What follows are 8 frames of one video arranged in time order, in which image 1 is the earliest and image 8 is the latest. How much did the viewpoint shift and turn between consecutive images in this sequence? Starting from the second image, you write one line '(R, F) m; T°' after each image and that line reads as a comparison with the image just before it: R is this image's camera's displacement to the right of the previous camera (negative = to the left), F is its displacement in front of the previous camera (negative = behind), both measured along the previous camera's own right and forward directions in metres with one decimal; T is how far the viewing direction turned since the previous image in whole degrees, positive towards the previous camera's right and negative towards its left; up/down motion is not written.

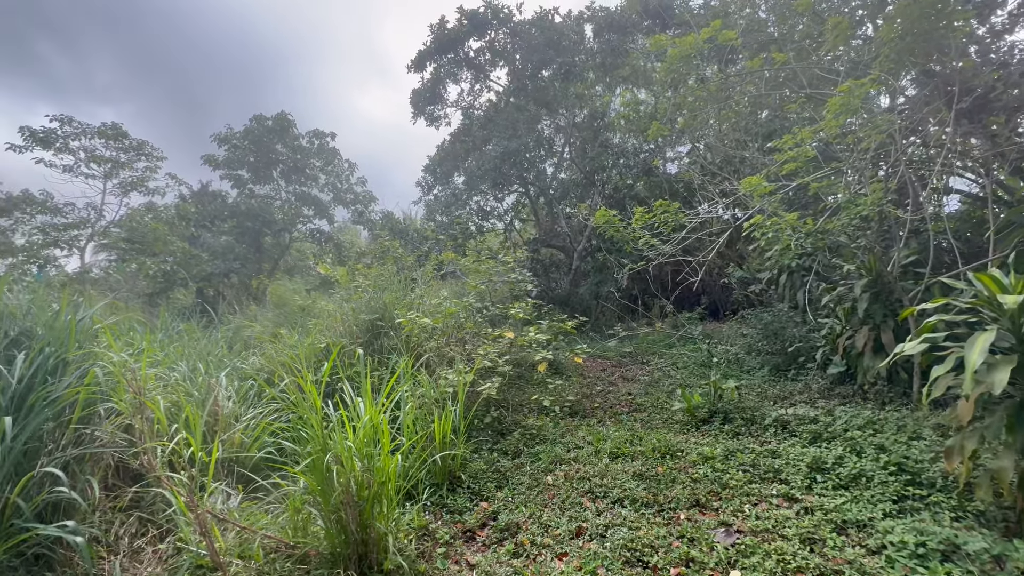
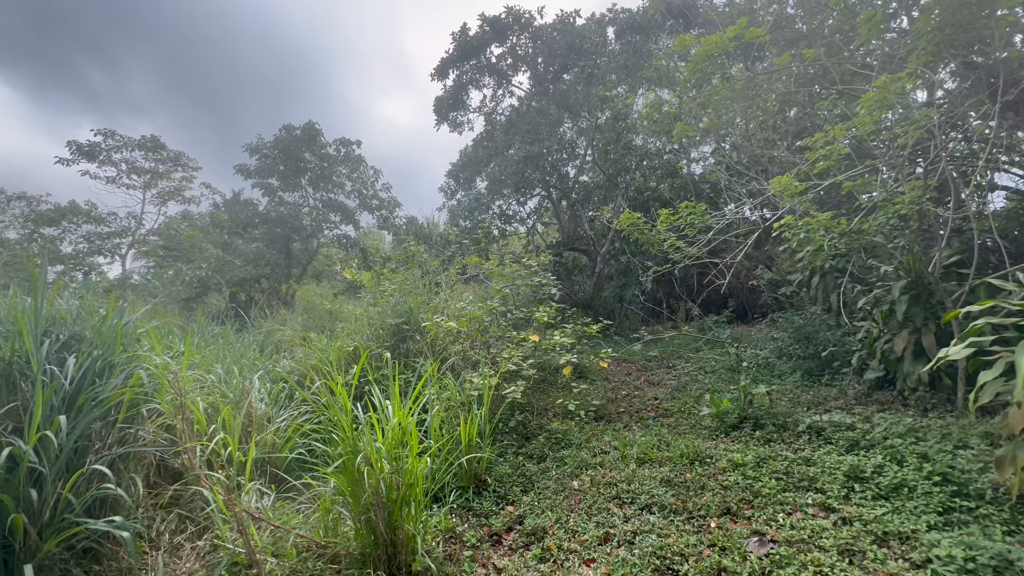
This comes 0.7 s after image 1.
(0.0, 0.0) m; -3°
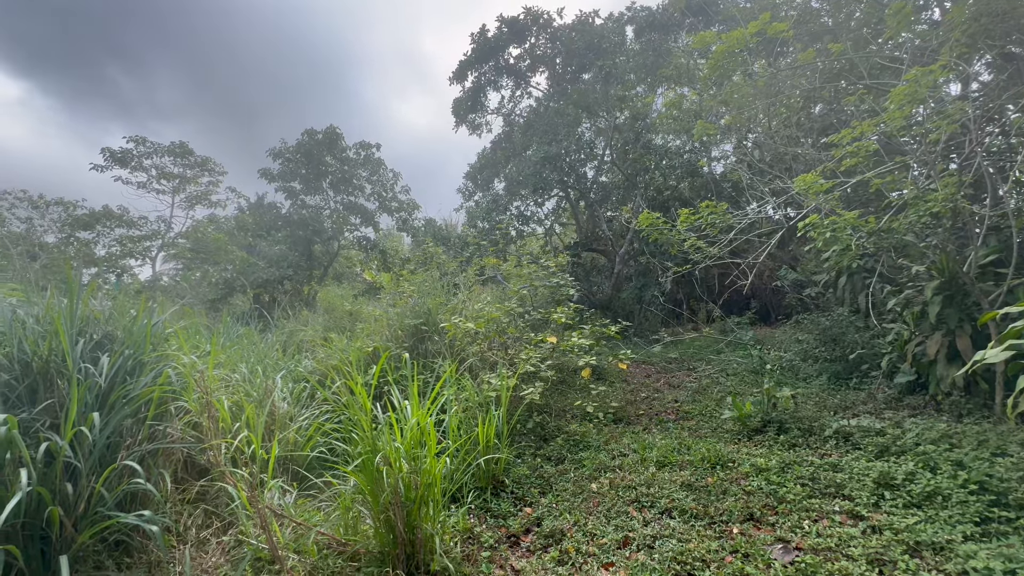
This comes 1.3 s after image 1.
(0.0, 0.0) m; -2°
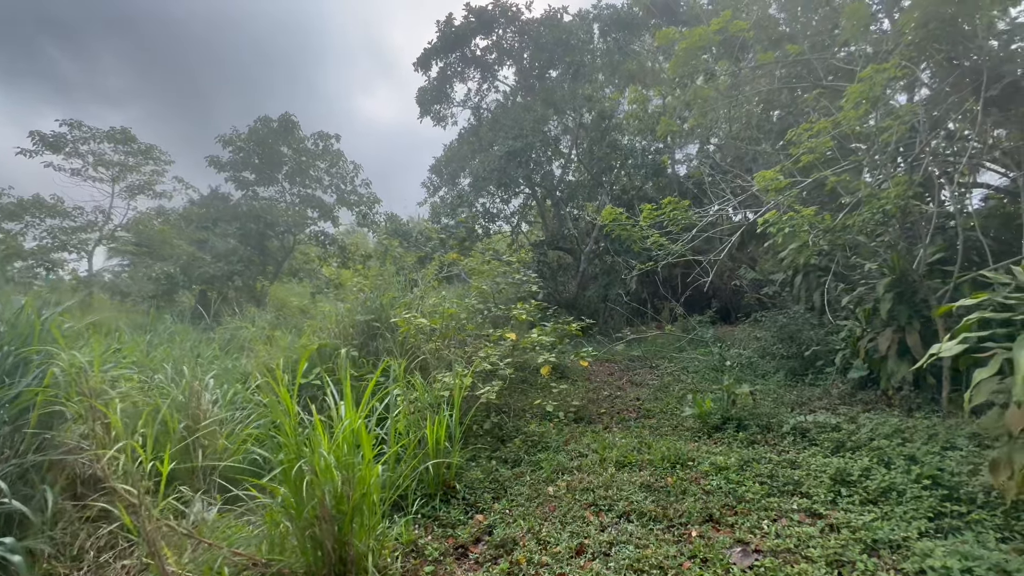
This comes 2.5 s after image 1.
(+0.1, +0.2) m; +4°
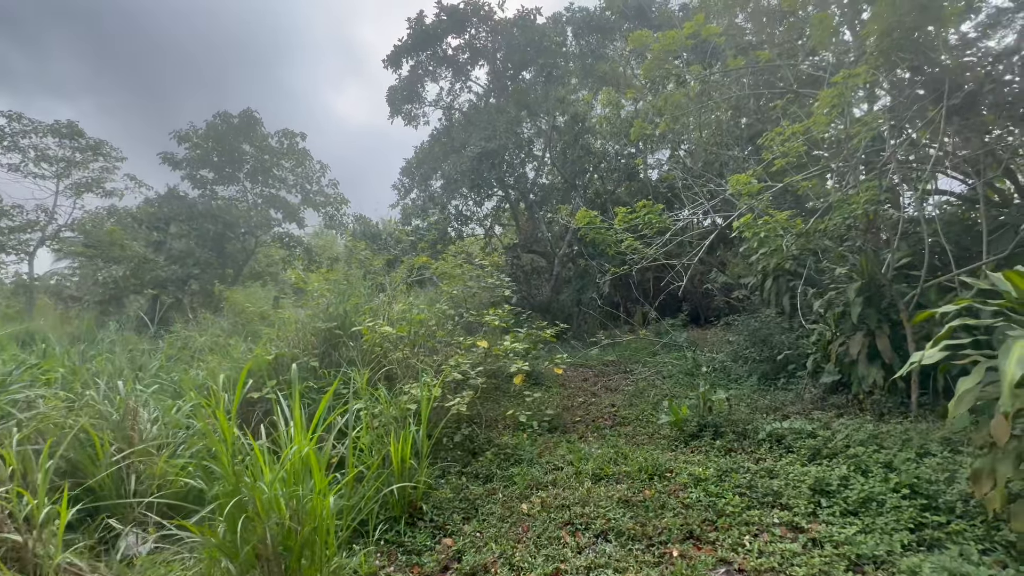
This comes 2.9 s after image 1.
(0.0, +0.2) m; +3°
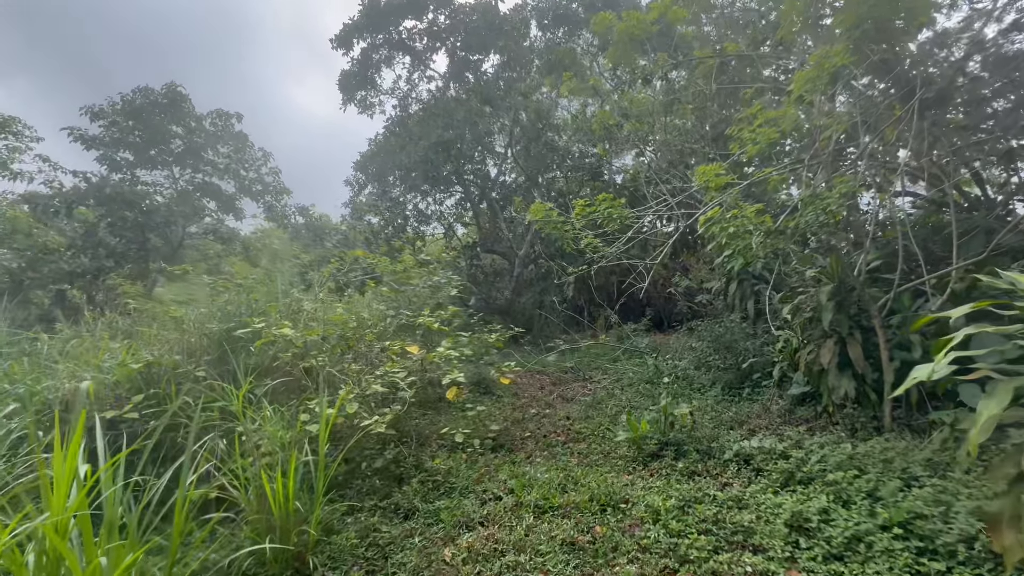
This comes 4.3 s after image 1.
(+0.2, +0.5) m; +4°
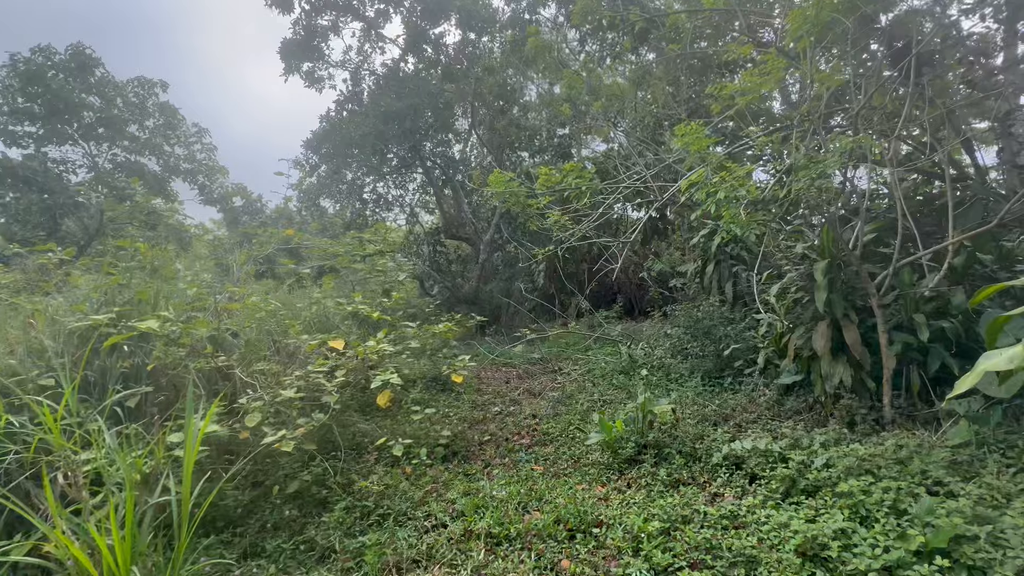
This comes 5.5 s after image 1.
(+0.1, +0.6) m; +3°
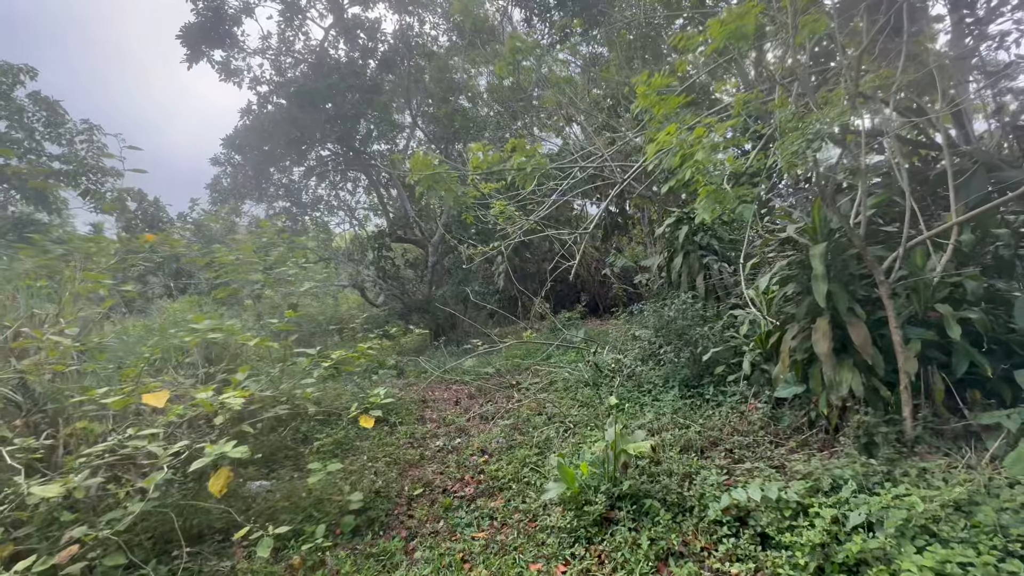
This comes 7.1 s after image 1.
(+0.2, +0.8) m; +4°
